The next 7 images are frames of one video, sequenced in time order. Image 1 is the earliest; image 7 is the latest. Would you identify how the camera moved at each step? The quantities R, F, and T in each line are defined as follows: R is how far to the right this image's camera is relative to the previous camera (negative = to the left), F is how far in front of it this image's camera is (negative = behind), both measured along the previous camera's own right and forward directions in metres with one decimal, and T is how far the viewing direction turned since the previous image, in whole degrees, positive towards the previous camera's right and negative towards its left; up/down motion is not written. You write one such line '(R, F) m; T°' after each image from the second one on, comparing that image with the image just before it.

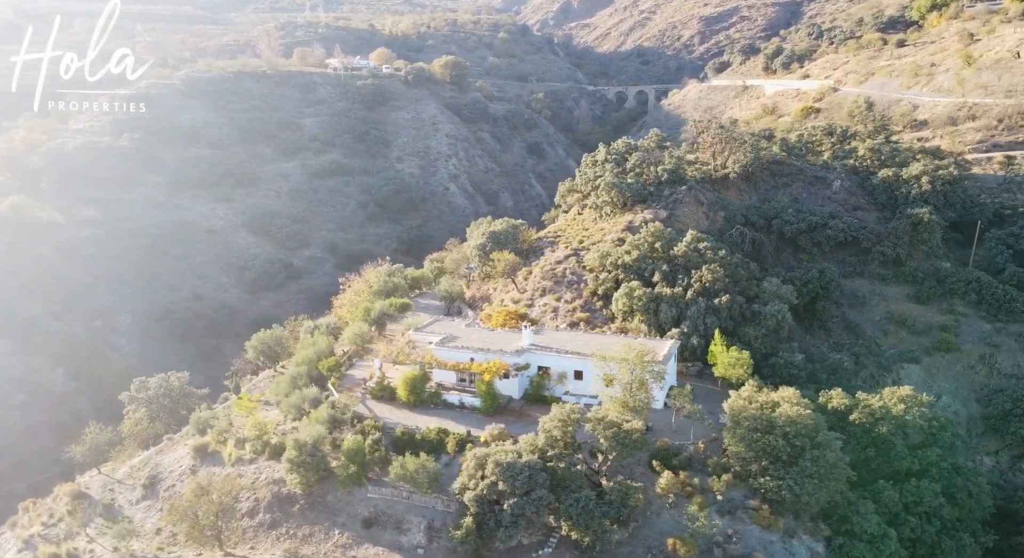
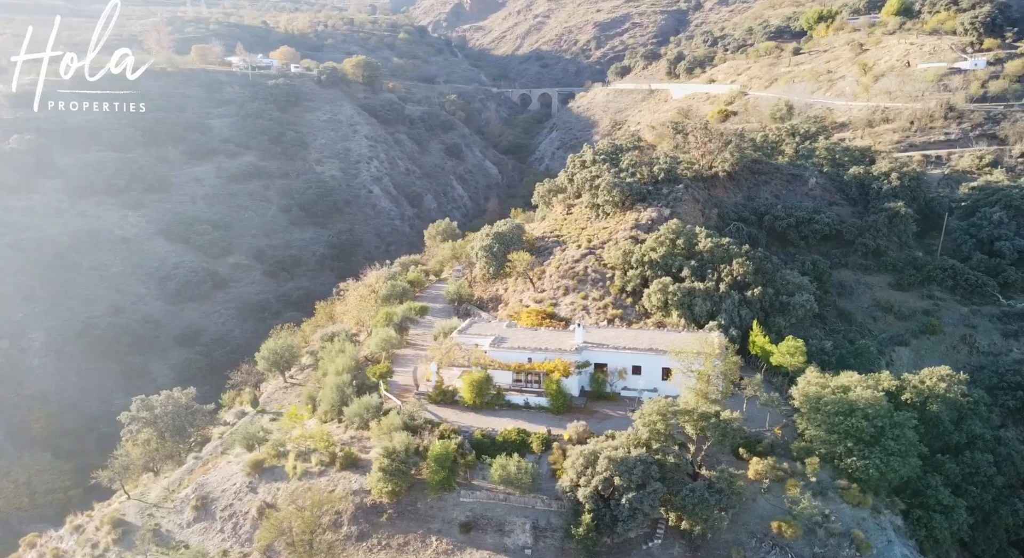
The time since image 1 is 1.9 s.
(-7.4, +0.4) m; +9°
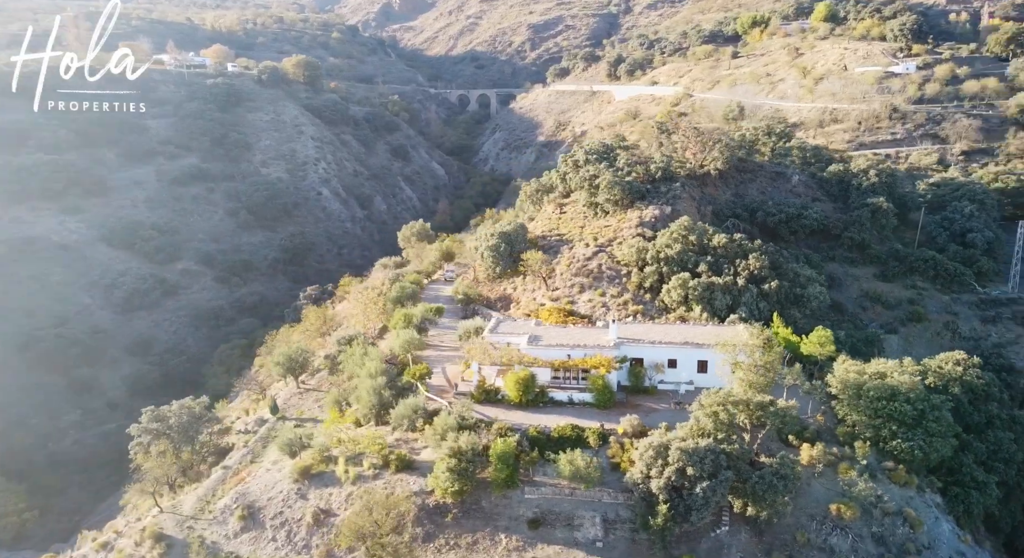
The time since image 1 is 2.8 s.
(-4.9, +0.1) m; +6°
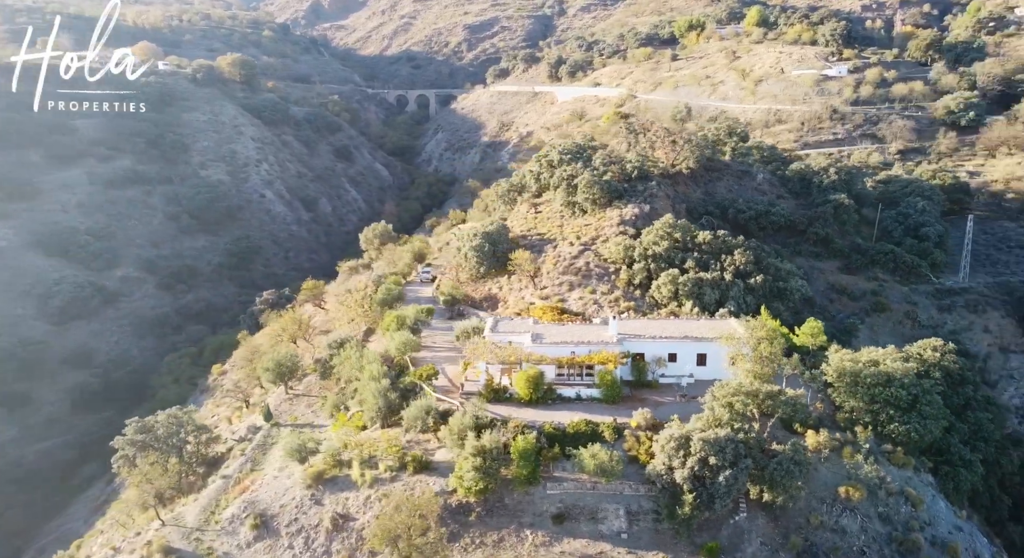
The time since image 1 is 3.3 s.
(-3.2, -0.1) m; +5°
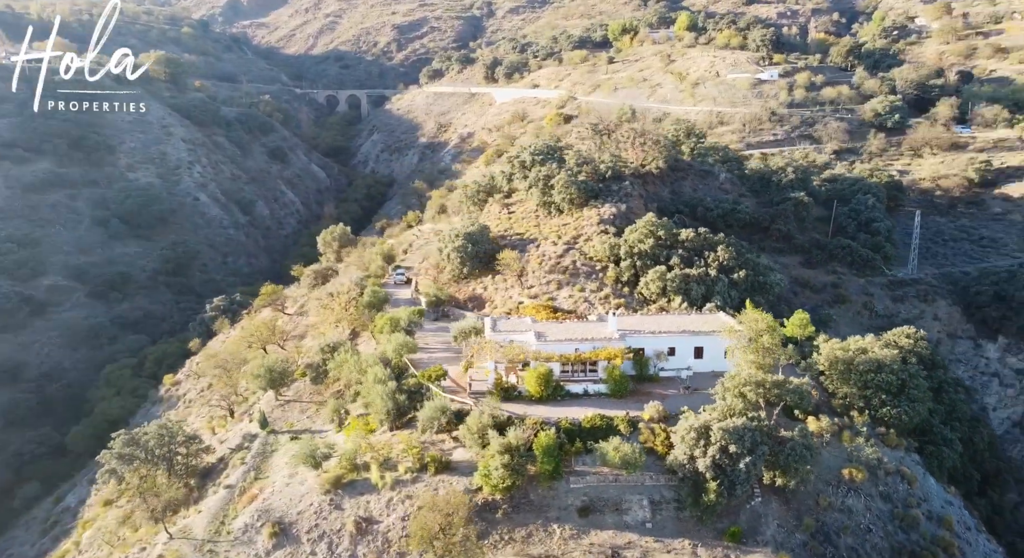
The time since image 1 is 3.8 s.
(-3.6, -0.2) m; +6°
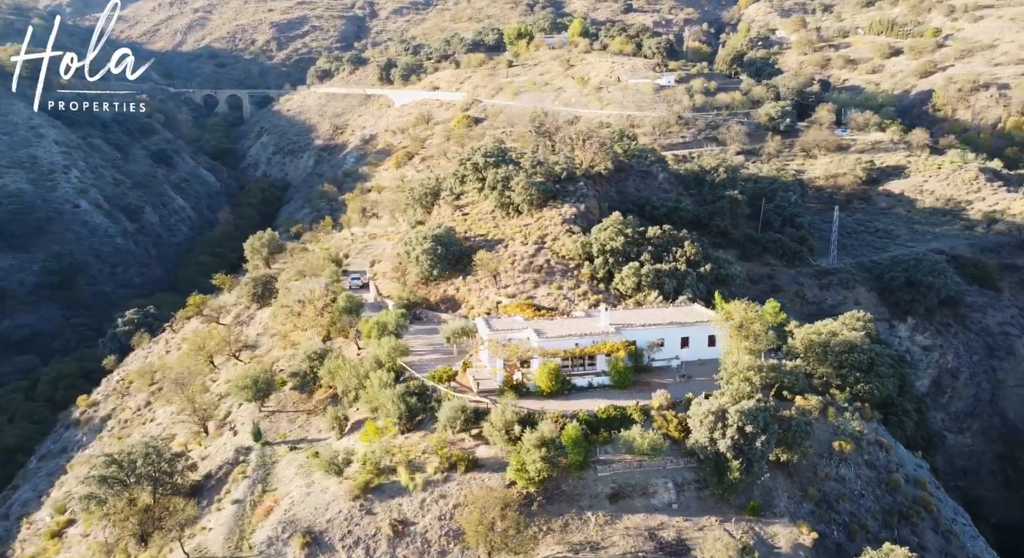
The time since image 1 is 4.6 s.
(-5.8, -0.3) m; +10°
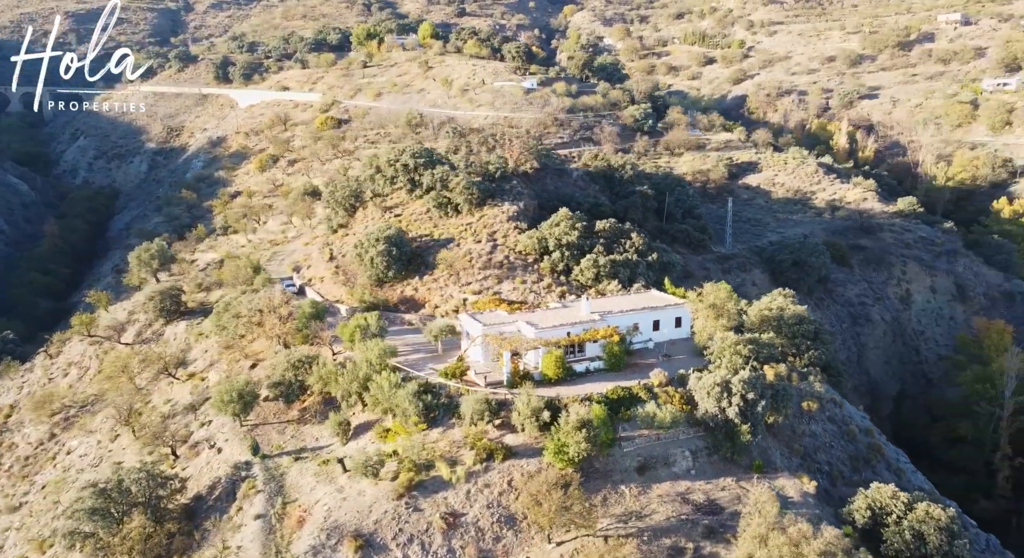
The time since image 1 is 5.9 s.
(-8.4, -0.1) m; +14°
